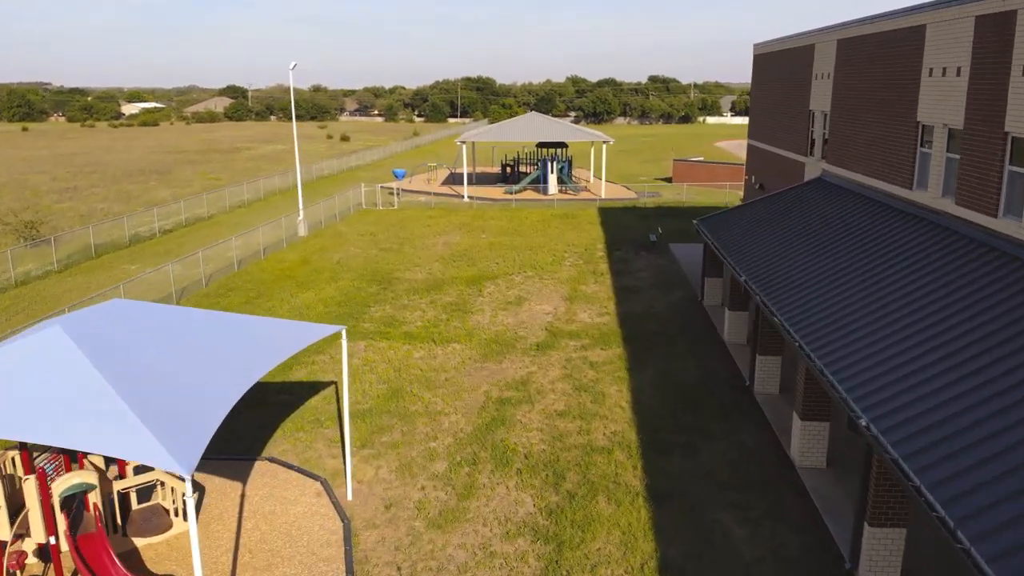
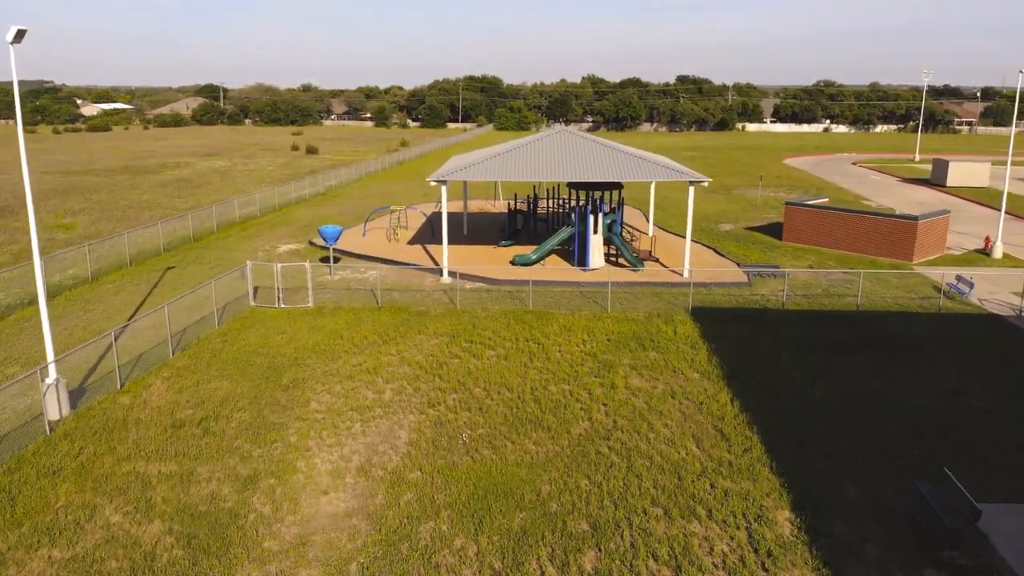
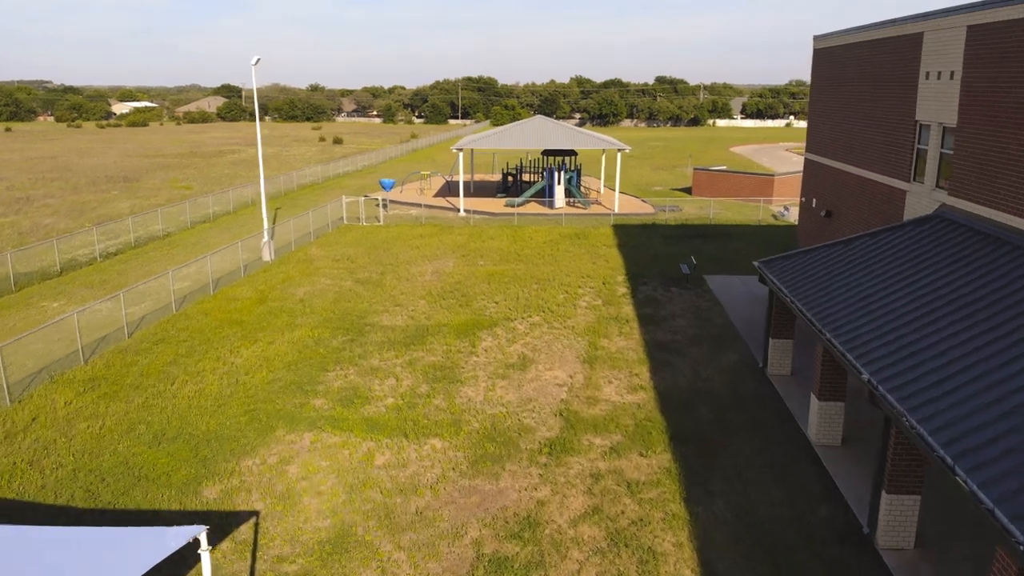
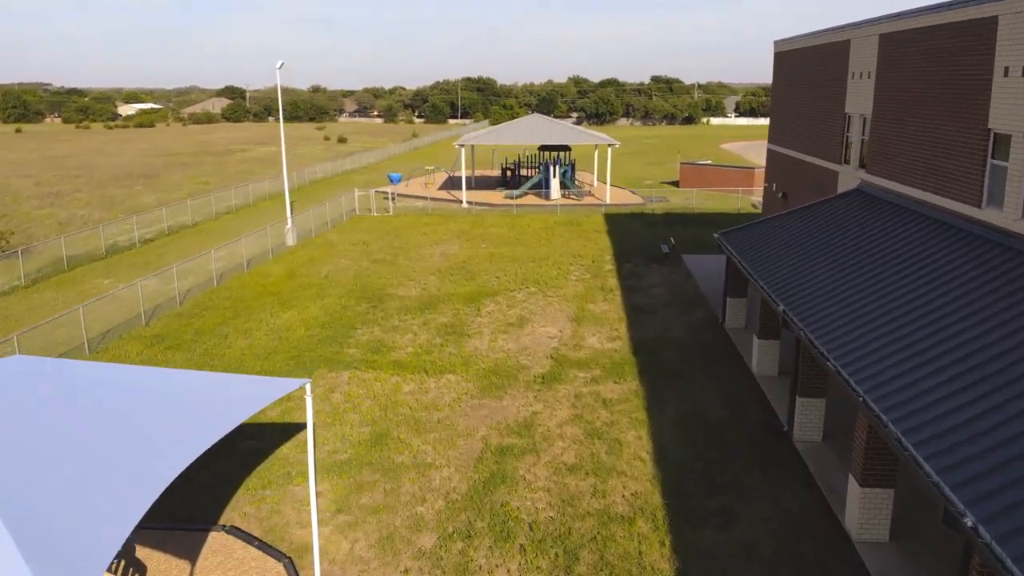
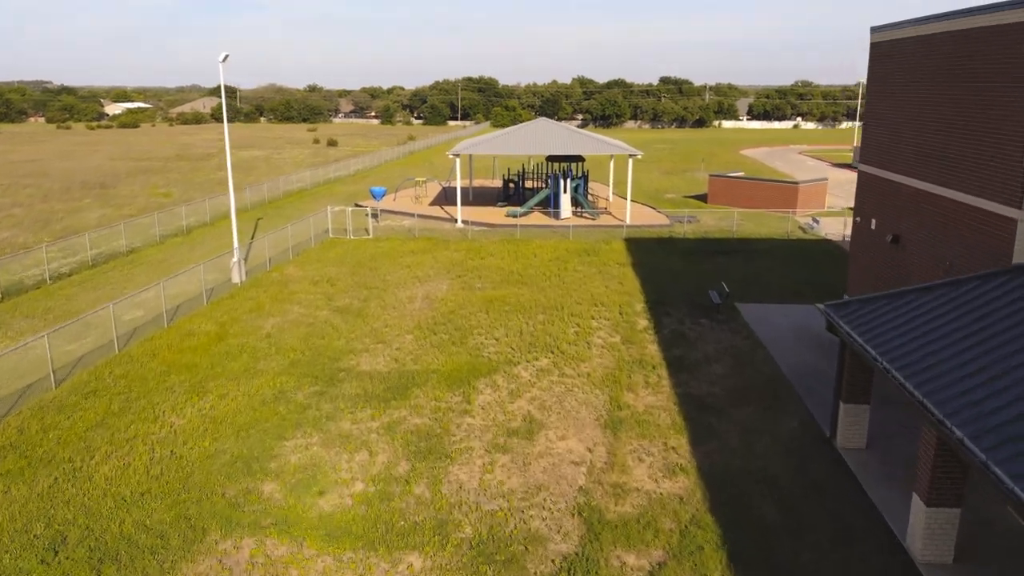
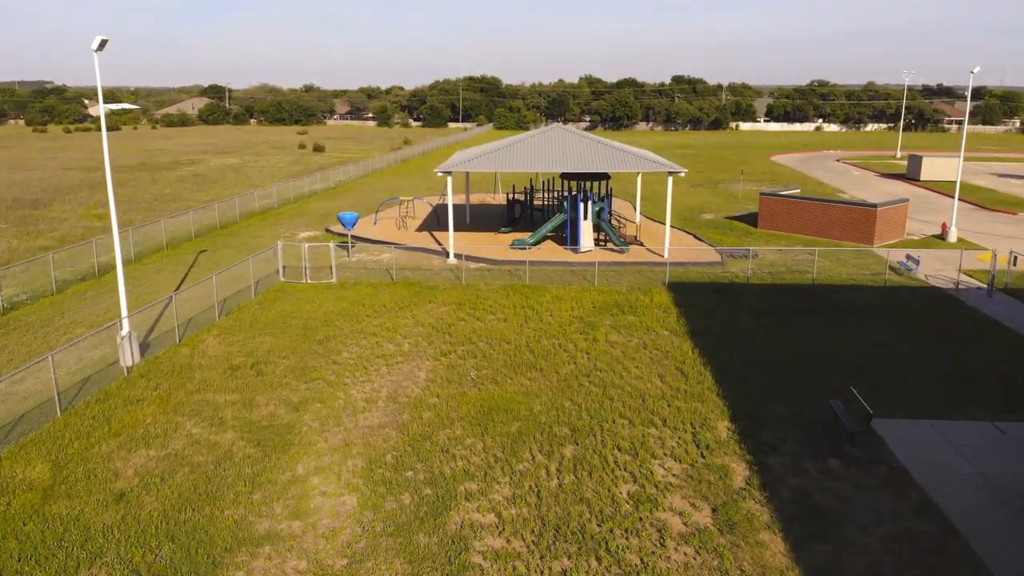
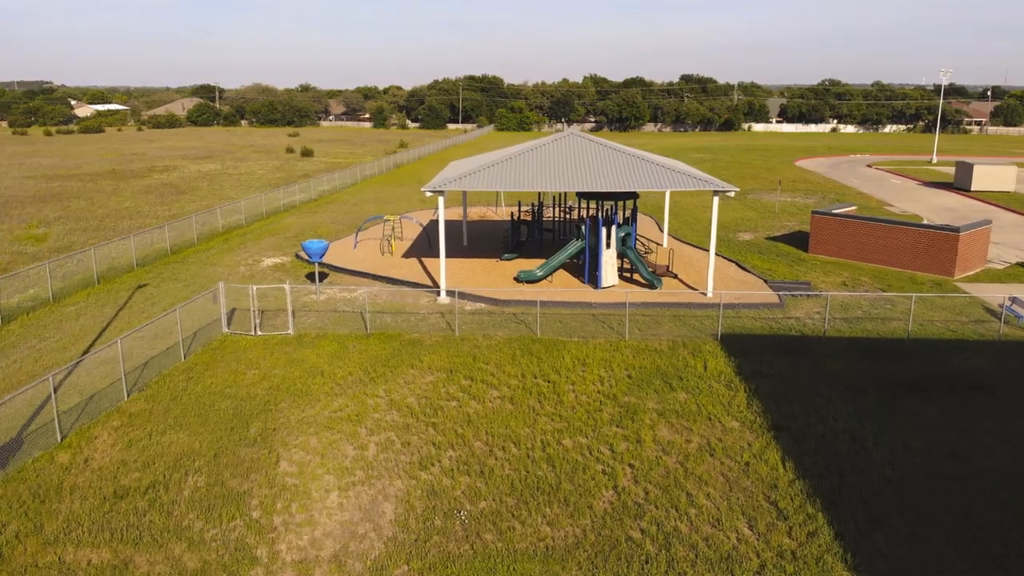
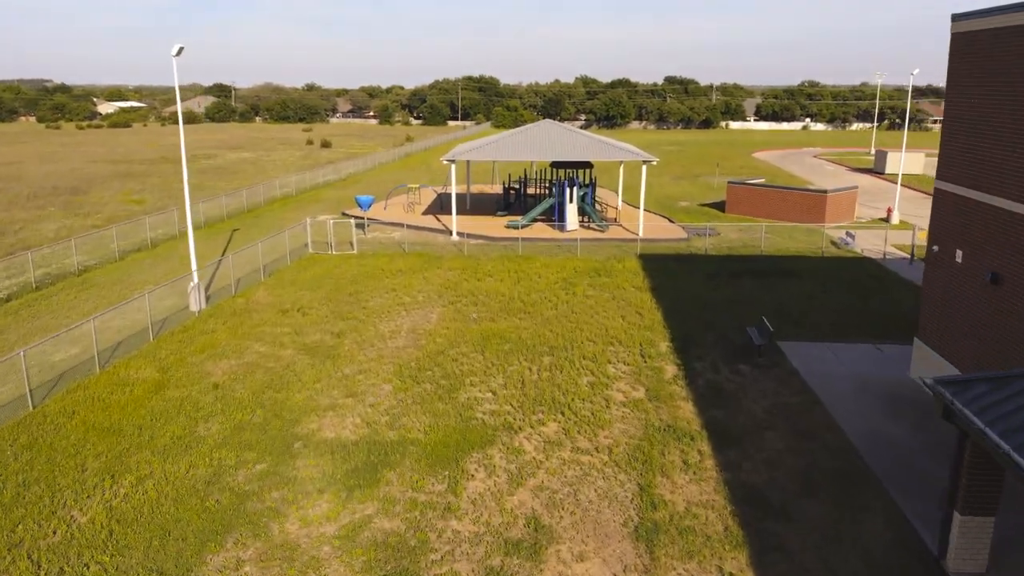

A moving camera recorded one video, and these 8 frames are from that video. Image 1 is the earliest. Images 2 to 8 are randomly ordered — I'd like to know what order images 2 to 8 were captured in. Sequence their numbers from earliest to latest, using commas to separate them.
4, 3, 5, 8, 6, 2, 7
